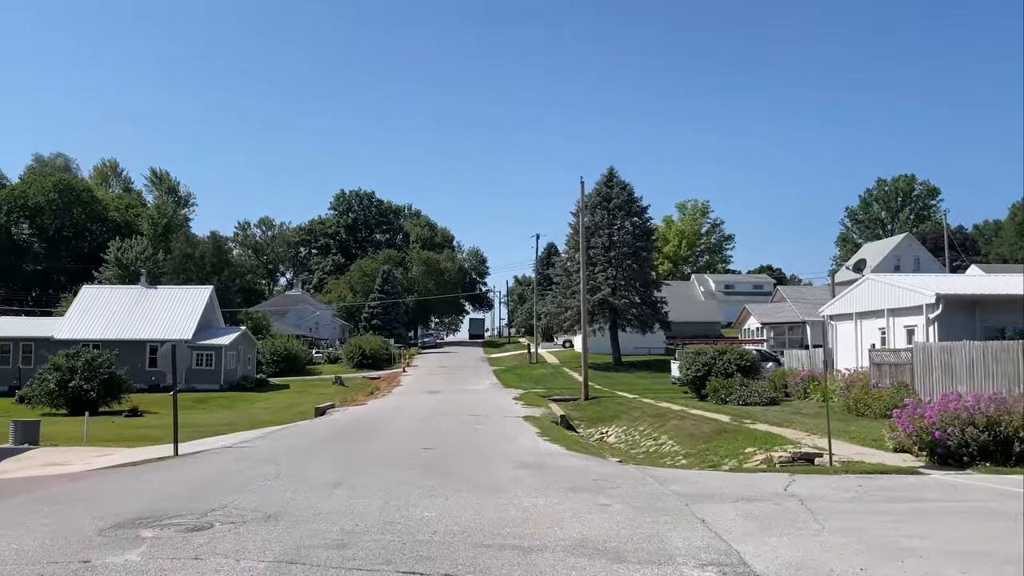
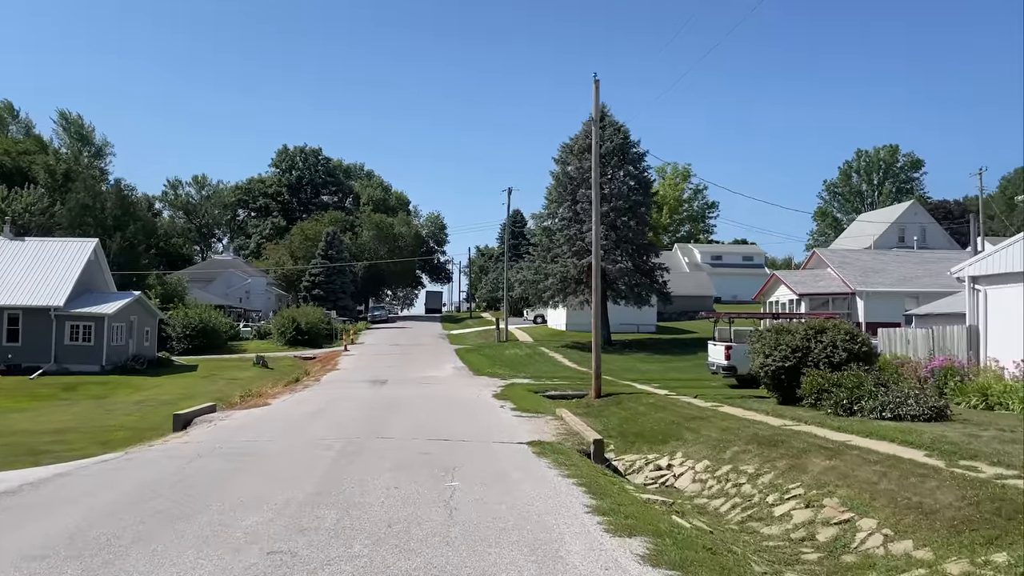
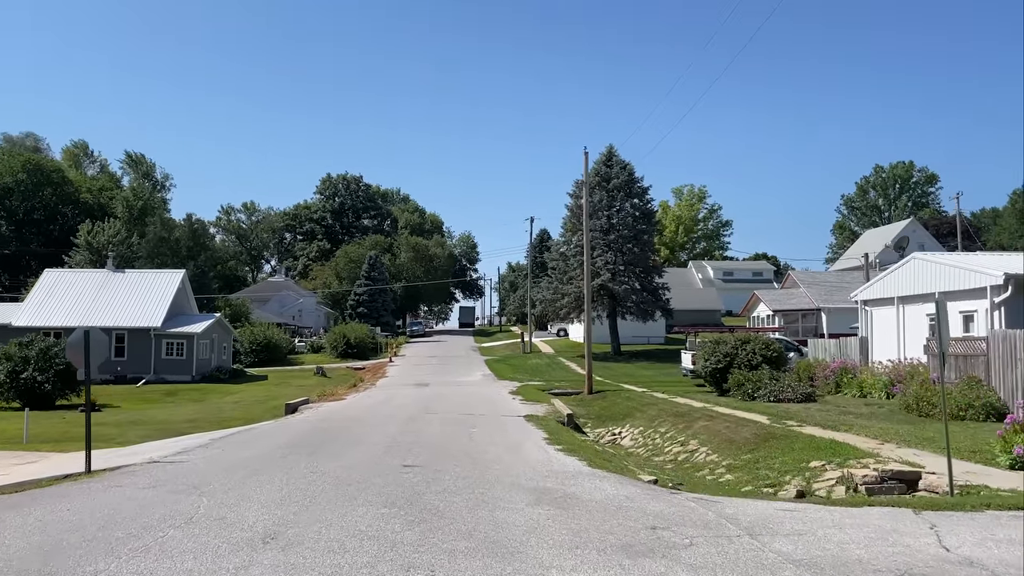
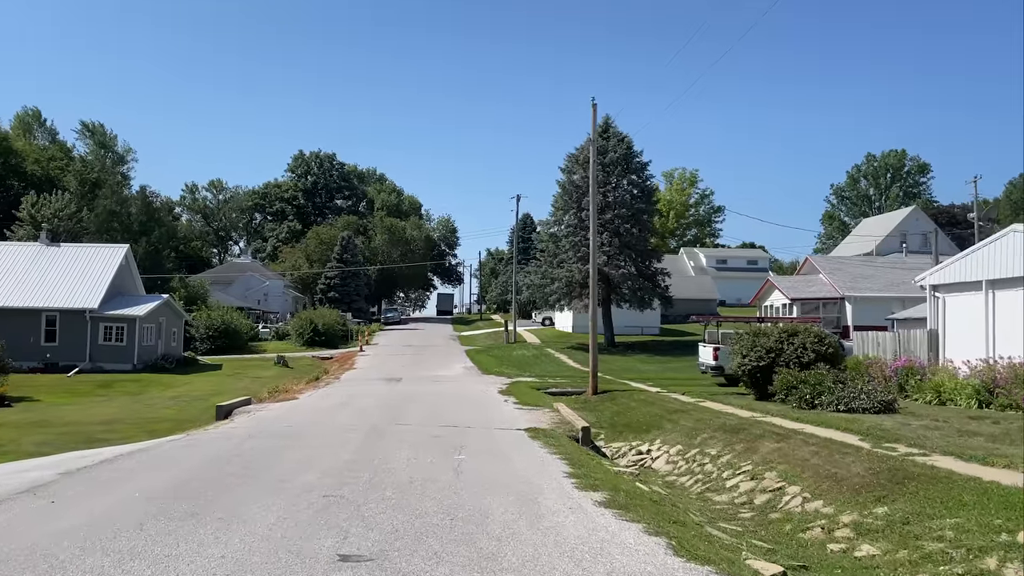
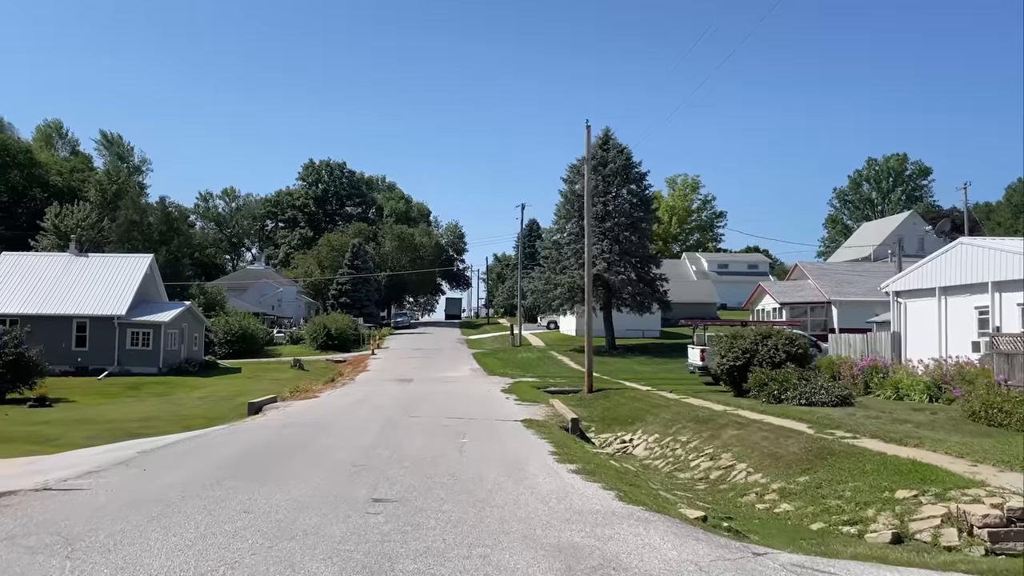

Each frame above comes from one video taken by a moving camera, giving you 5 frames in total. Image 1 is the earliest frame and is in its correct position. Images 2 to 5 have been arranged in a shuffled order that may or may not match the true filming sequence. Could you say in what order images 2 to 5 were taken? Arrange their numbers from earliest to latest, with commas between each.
3, 5, 4, 2
